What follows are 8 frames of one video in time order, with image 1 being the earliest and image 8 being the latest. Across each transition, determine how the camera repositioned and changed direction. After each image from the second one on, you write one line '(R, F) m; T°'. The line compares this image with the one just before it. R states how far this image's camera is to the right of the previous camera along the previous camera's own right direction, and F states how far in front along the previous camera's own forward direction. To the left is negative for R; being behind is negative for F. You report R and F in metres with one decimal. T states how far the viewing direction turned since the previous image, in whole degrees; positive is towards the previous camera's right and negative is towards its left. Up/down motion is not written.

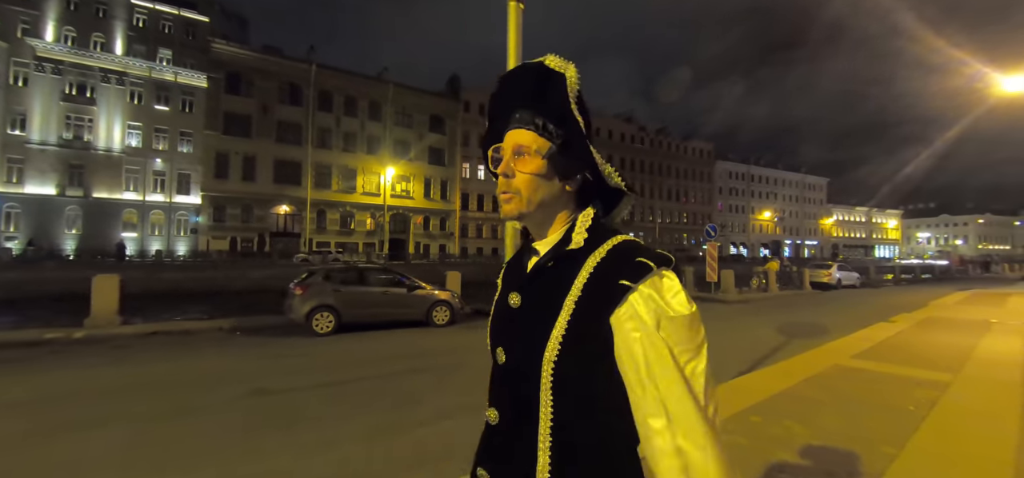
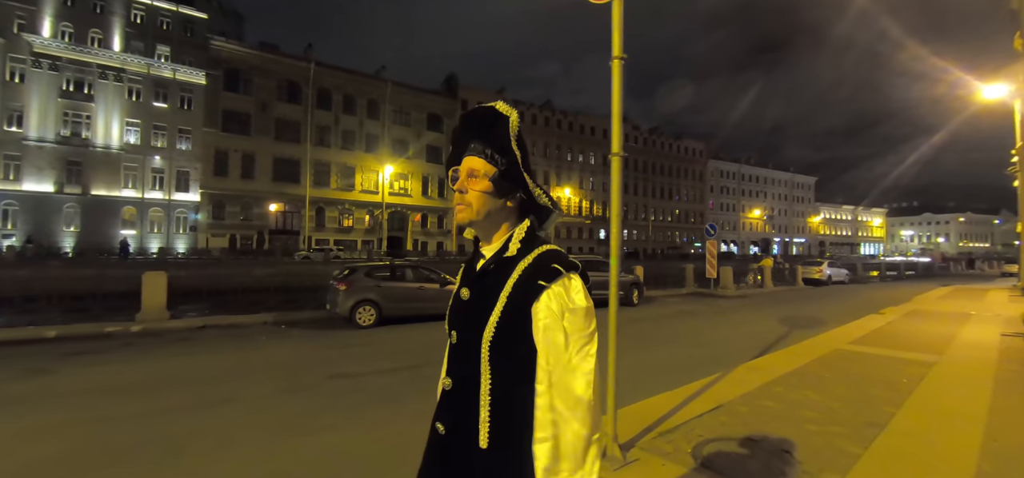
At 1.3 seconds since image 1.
(-0.9, -0.8) m; +1°
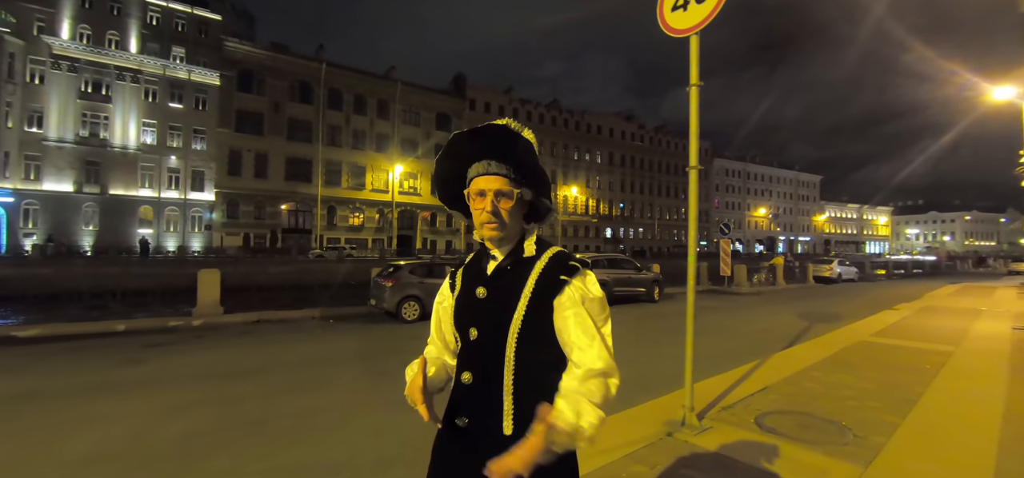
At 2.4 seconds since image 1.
(-0.9, -0.6) m; 0°
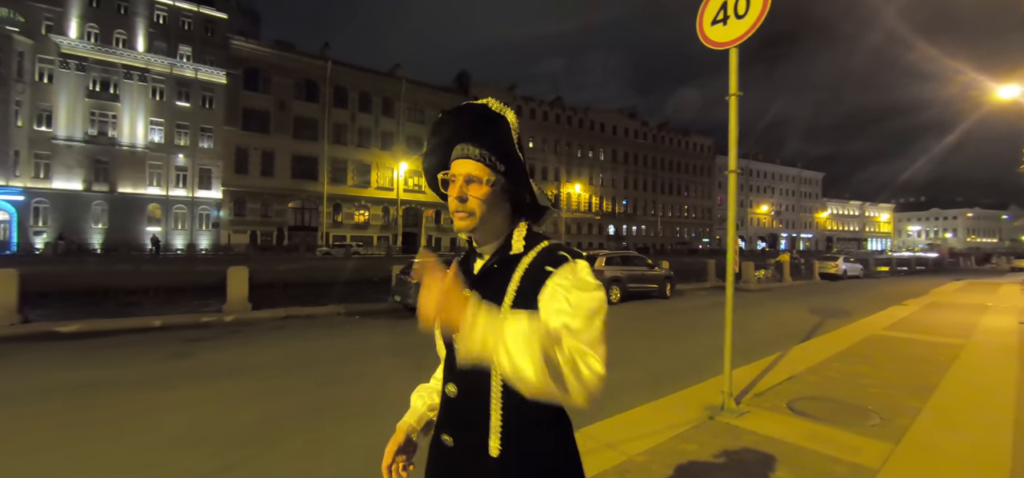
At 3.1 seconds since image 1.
(-0.6, -0.3) m; 0°
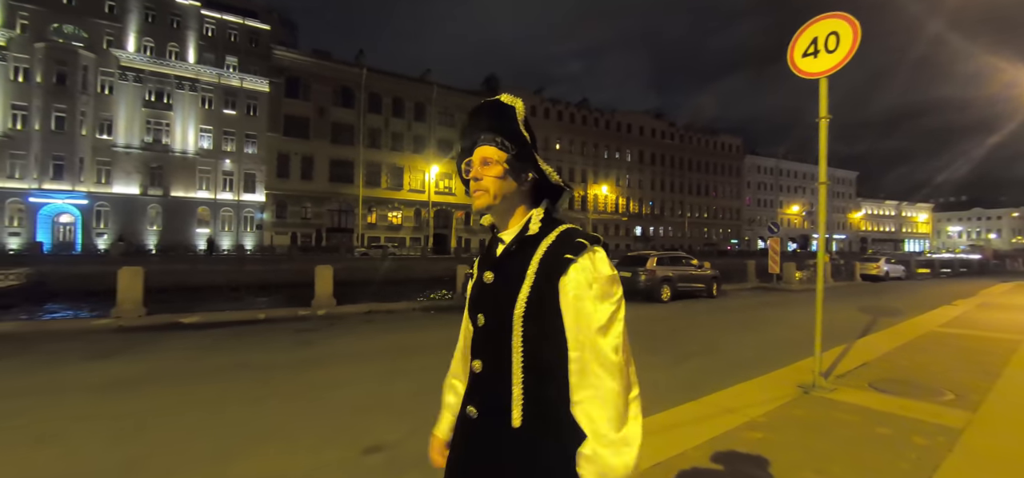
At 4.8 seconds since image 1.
(-1.3, -1.0) m; -3°
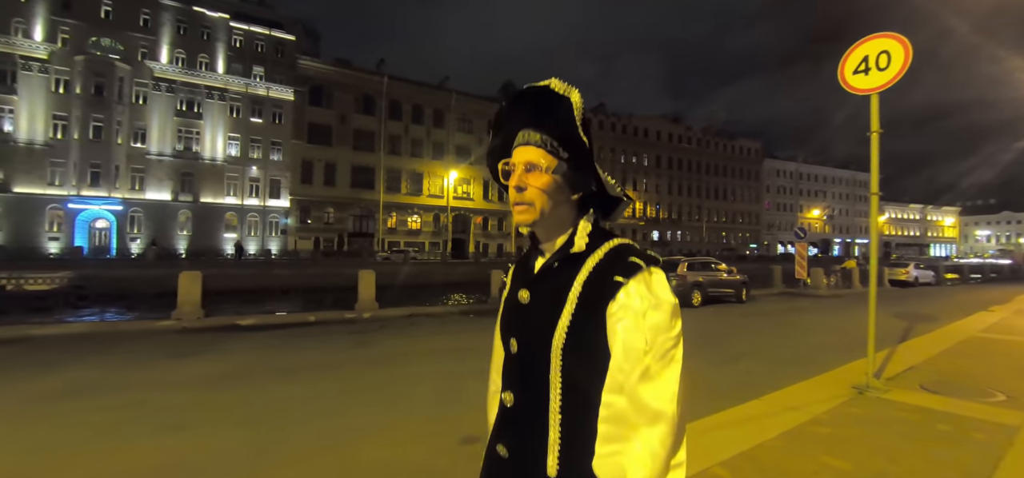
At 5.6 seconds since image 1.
(-0.8, -0.4) m; -2°
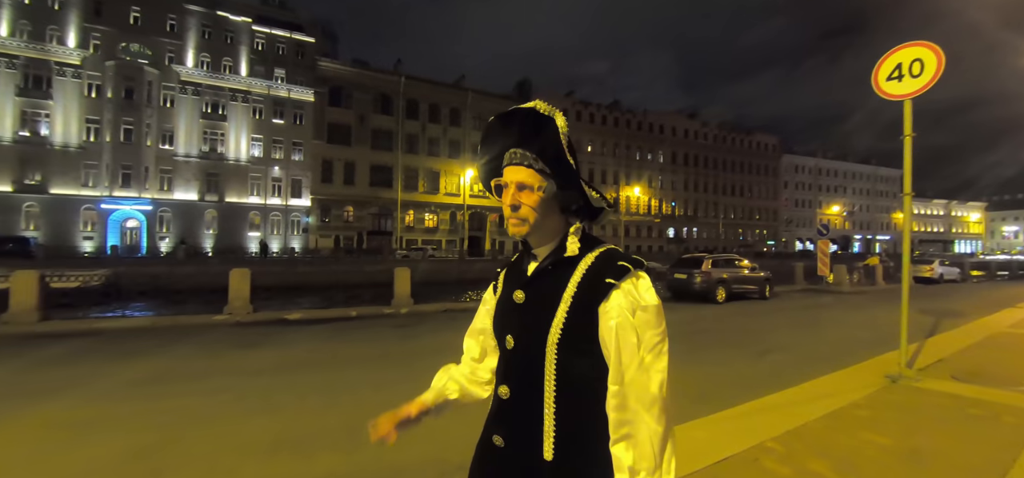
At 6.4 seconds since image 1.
(-0.6, -0.5) m; -2°
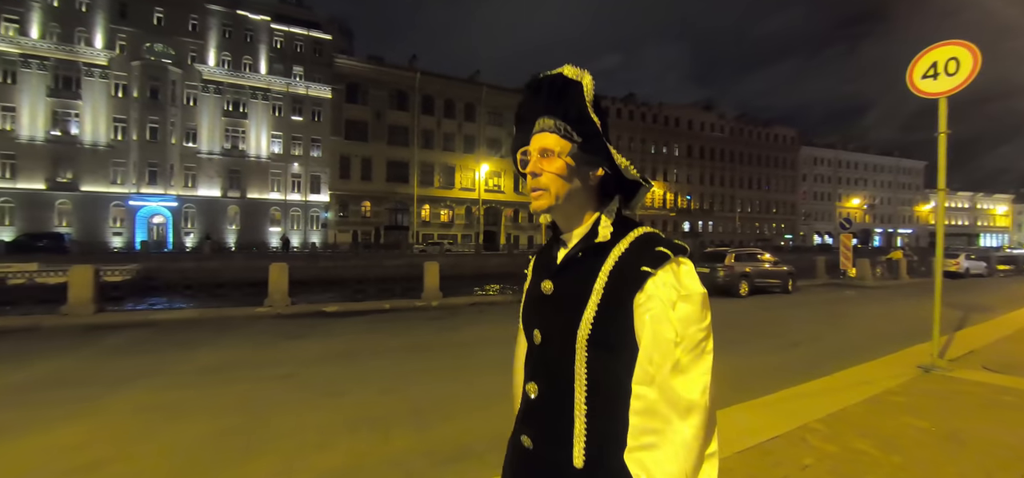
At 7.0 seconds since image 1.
(-0.5, -0.4) m; -2°
